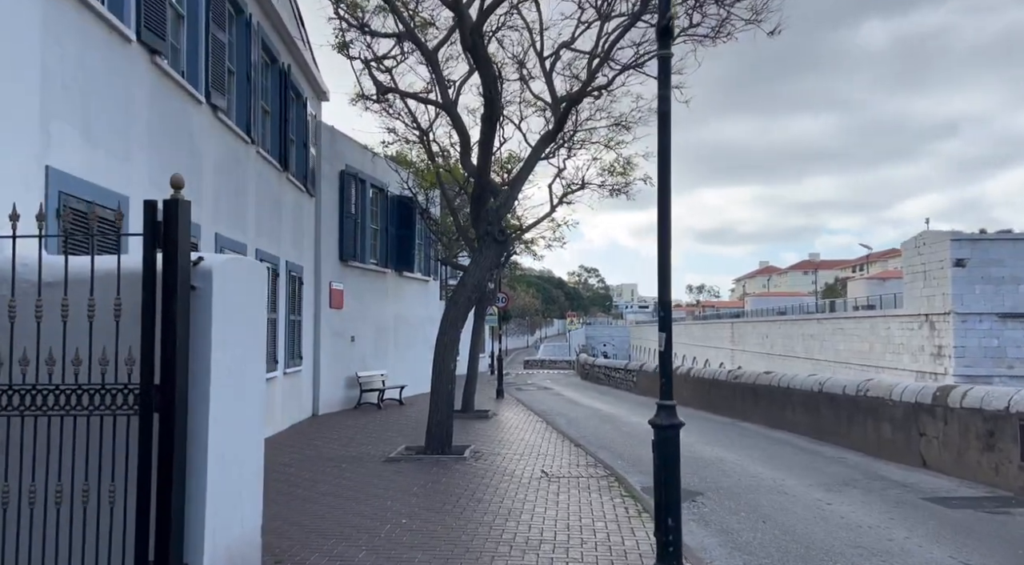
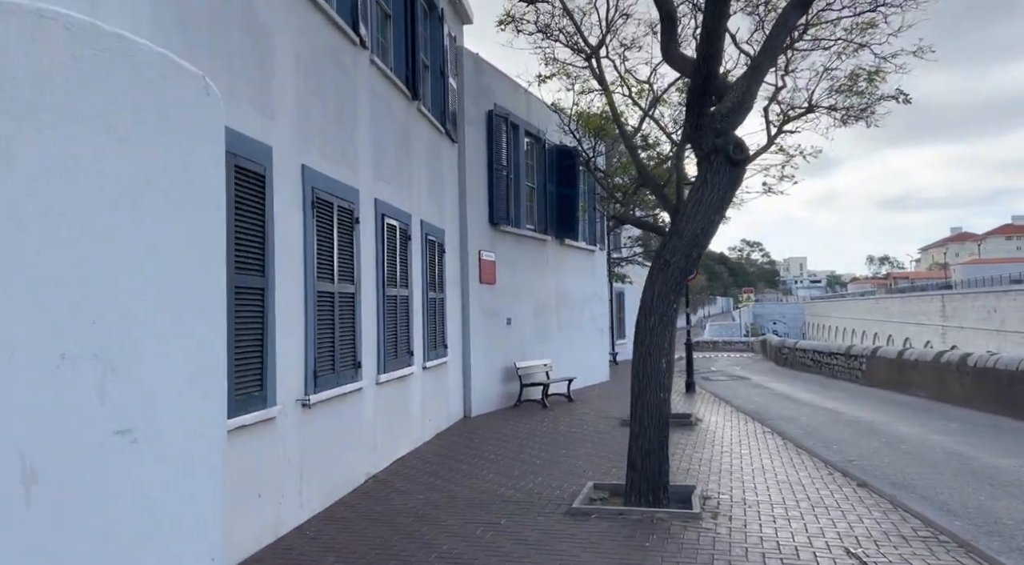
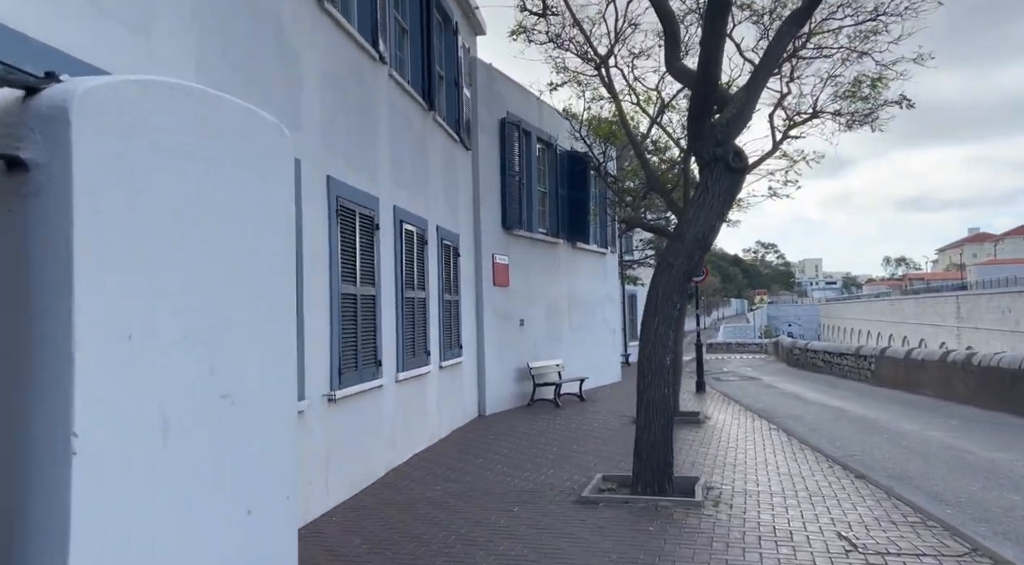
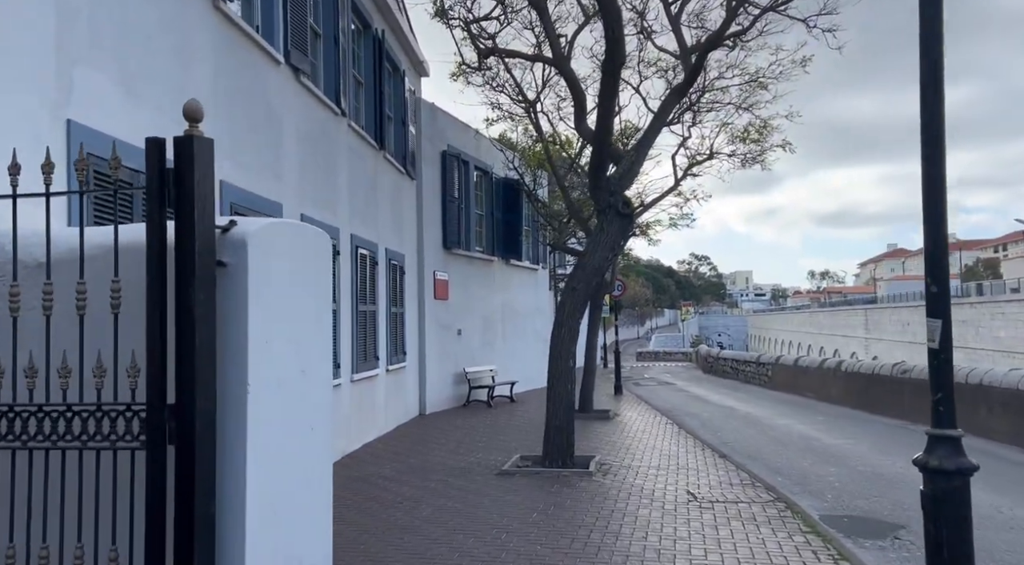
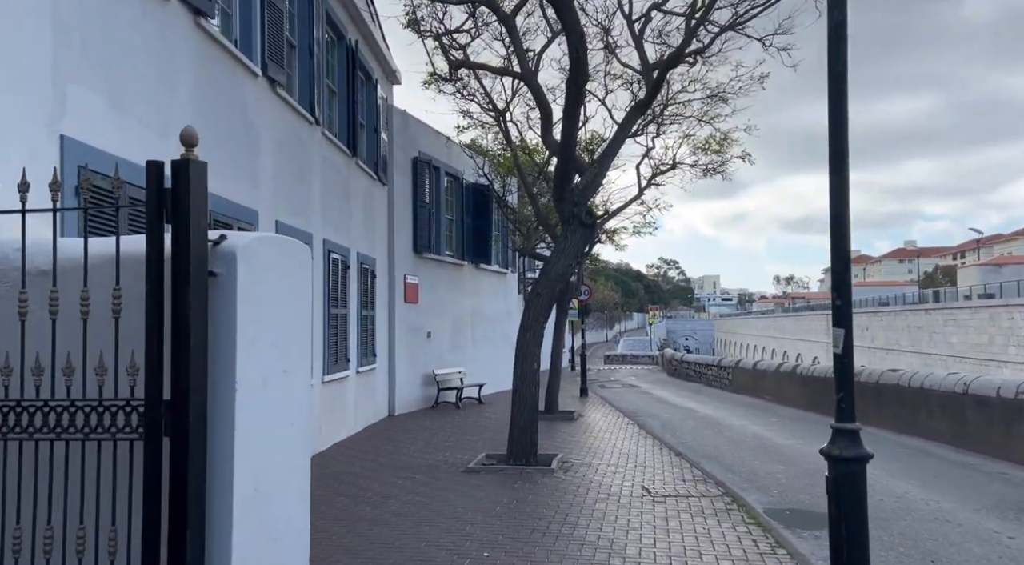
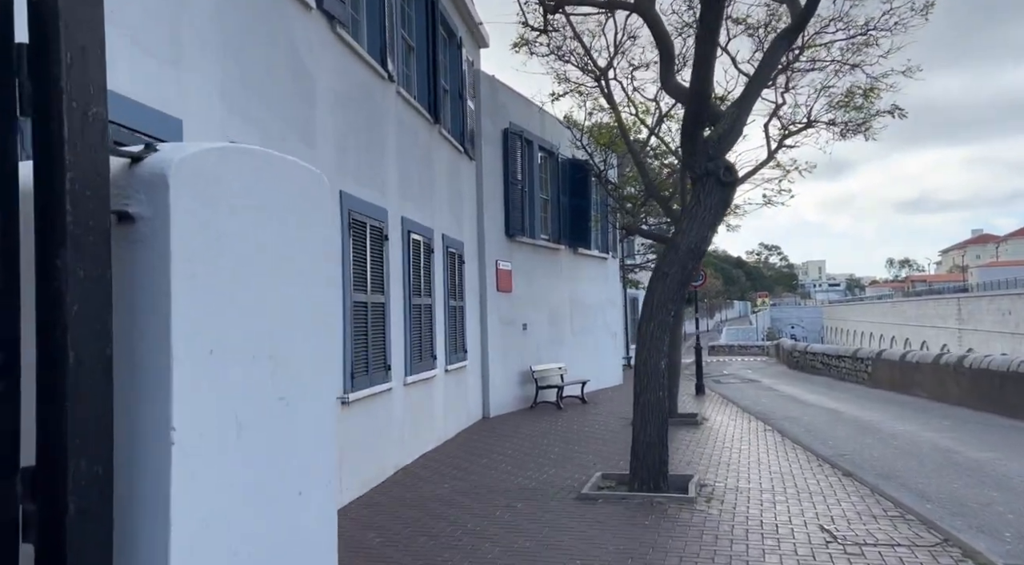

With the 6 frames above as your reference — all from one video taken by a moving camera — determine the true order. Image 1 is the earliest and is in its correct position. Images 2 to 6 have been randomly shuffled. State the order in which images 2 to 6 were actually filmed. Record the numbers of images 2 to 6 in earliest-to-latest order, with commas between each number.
5, 4, 6, 3, 2
